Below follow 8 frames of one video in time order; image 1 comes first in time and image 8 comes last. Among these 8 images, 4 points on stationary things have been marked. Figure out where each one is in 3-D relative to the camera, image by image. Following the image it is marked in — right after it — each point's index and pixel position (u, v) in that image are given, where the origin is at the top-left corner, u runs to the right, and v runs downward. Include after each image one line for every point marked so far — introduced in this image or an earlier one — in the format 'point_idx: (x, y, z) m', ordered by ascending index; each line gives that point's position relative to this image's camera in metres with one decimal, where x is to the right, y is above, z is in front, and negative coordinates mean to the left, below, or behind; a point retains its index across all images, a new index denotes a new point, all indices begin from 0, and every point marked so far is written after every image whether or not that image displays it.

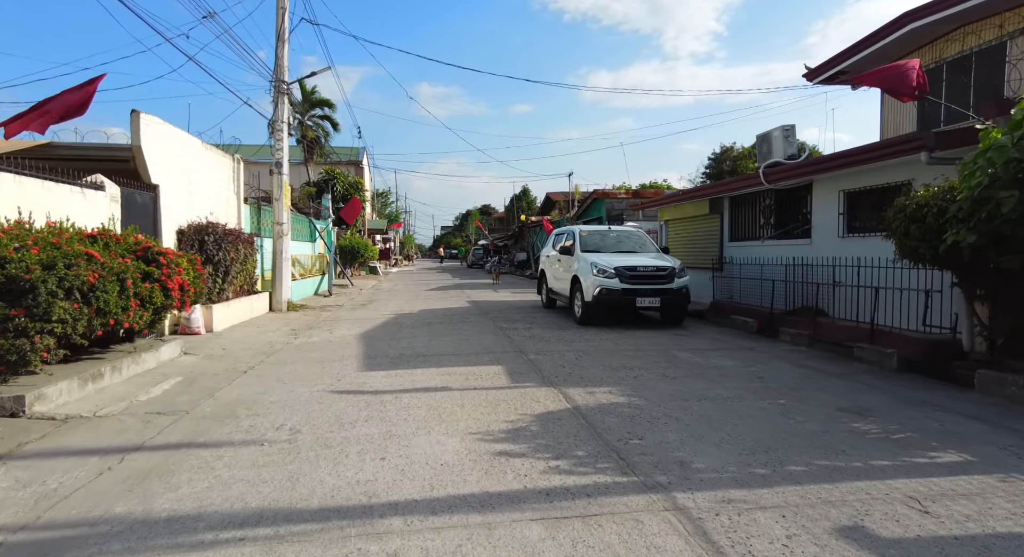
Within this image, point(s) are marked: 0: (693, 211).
0: (+4.7, +1.7, +13.9) m
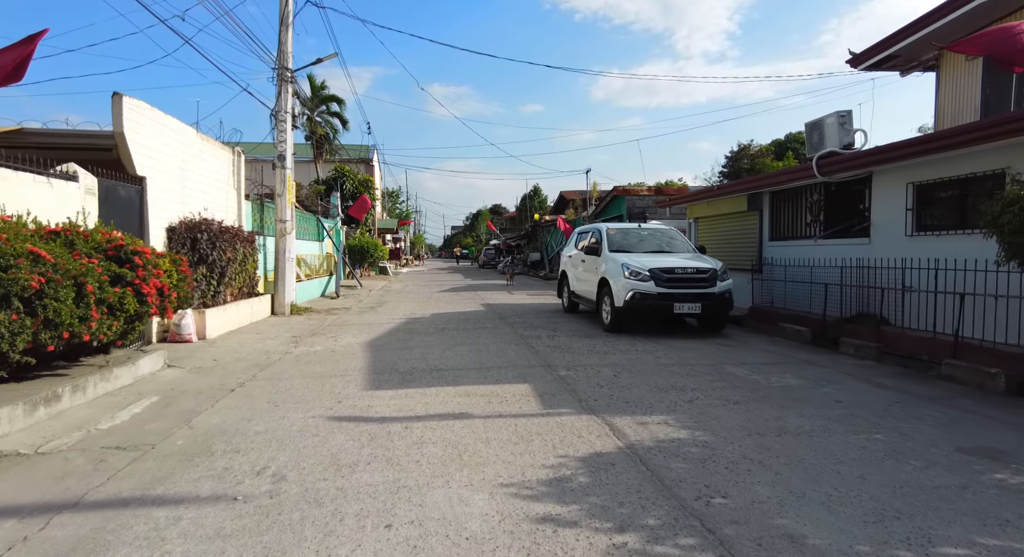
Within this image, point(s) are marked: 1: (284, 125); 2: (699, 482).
0: (+5.2, +1.7, +12.8) m
1: (-5.4, +3.6, +12.7) m
2: (+1.2, -1.3, +3.5) m
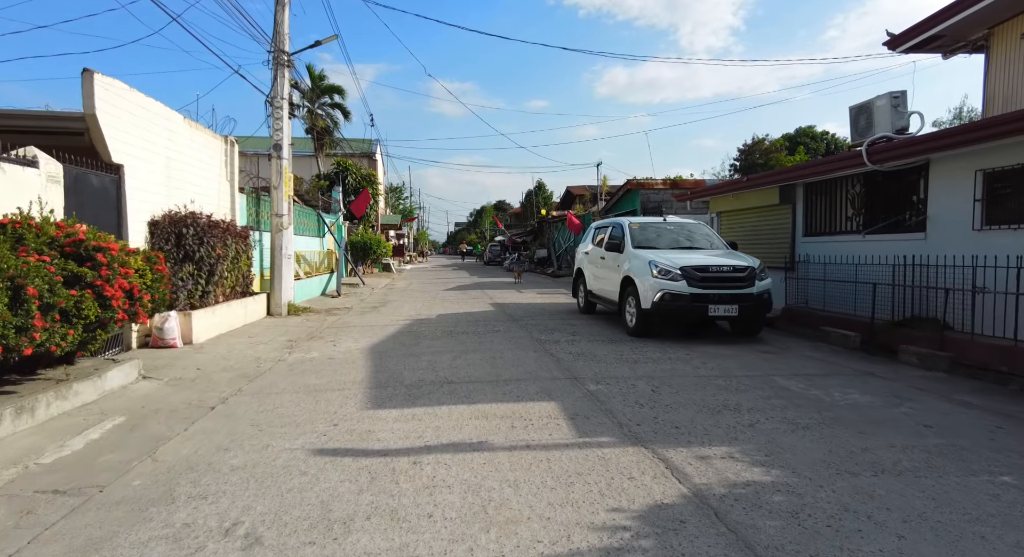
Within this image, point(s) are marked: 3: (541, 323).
0: (+5.4, +1.7, +11.9) m
1: (-5.1, +3.7, +11.8) m
2: (+1.4, -1.3, +2.6) m
3: (+0.6, -0.9, +10.3) m
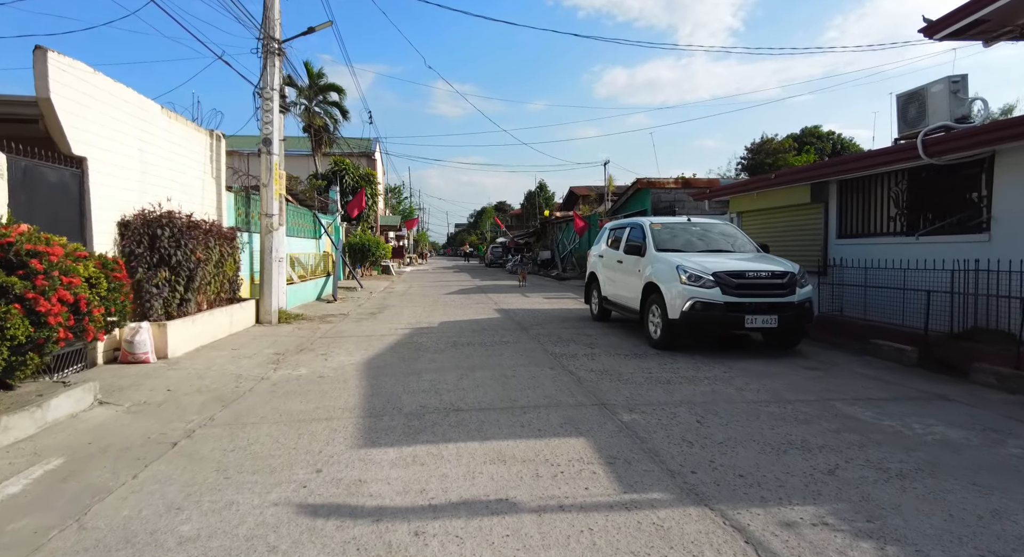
0: (+5.6, +1.6, +11.1) m
1: (-4.9, +3.6, +11.0) m
2: (+1.6, -1.4, +1.8) m
3: (+0.7, -1.0, +9.5) m
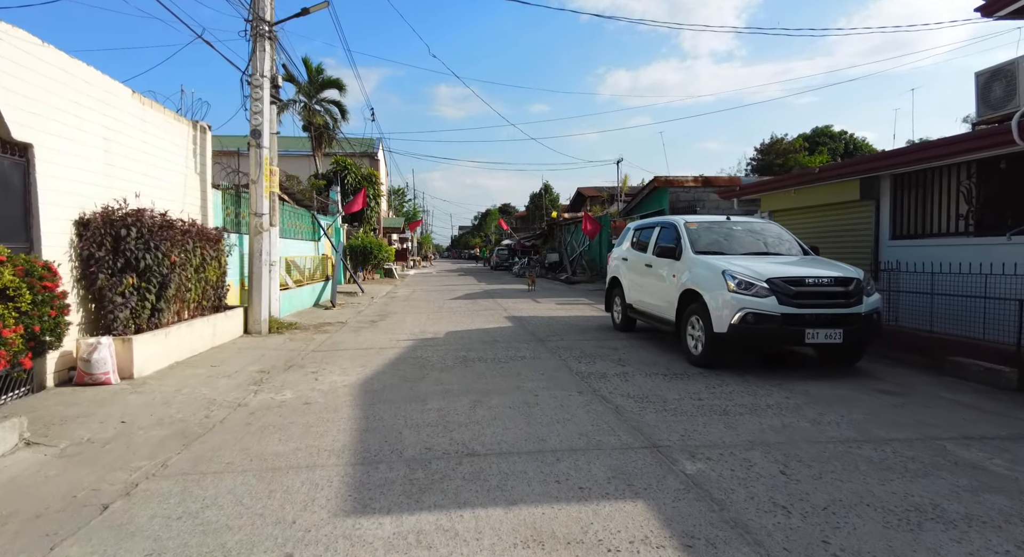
0: (+5.9, +1.5, +10.0) m
1: (-4.7, +3.5, +10.0) m
2: (+1.8, -1.5, +0.7) m
3: (+1.0, -1.1, +8.4) m
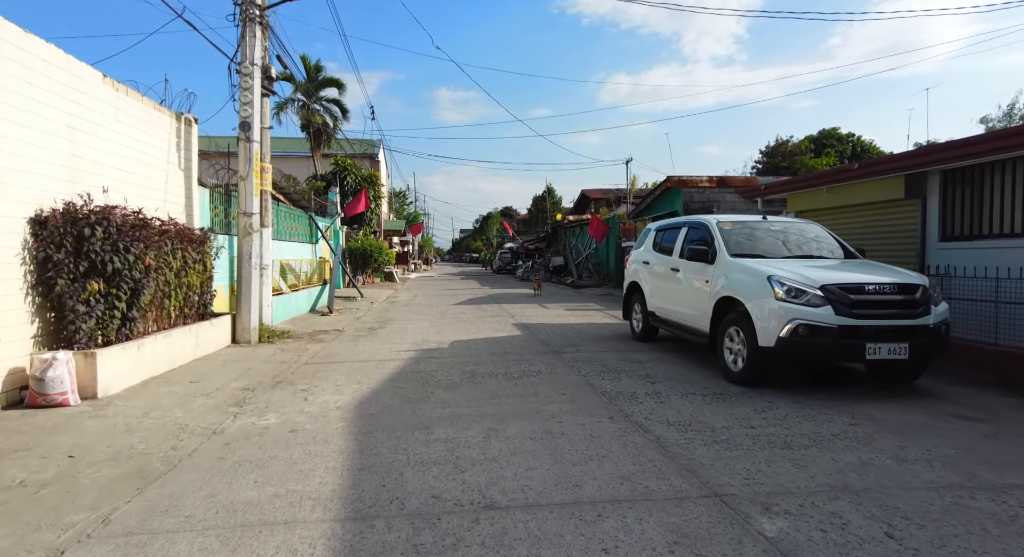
0: (+6.1, +1.4, +9.2) m
1: (-4.5, +3.4, +9.2) m
2: (+2.0, -1.5, -0.1) m
3: (+1.2, -1.1, +7.6) m
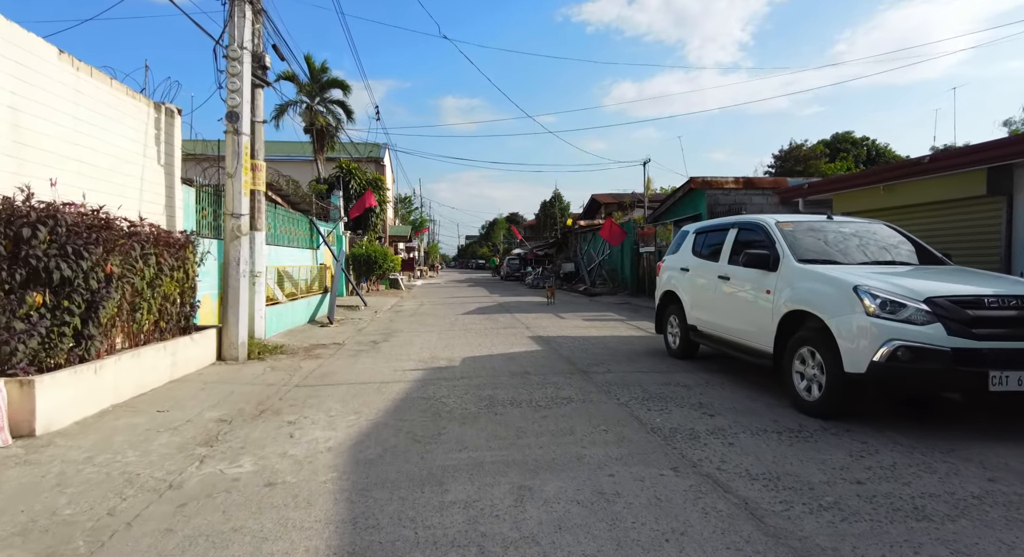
0: (+6.4, +1.3, +8.2) m
1: (-4.2, +3.2, +8.3) m
2: (+2.2, -1.5, -1.2) m
3: (+1.4, -1.3, +6.6) m
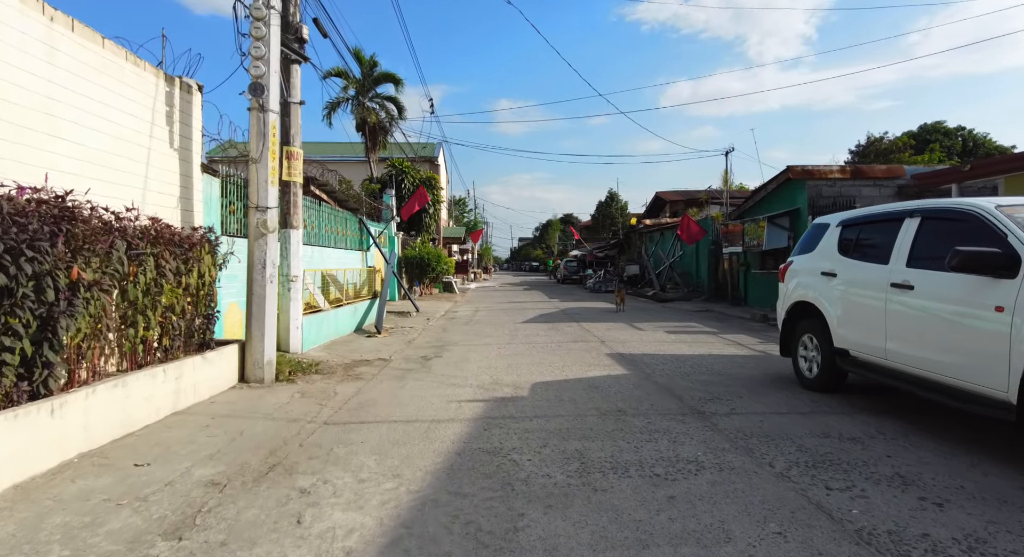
0: (+7.3, +1.2, +5.8) m
1: (-3.2, +3.2, +7.0) m
2: (+2.2, -1.6, -3.1) m
3: (+2.3, -1.3, +4.7) m
